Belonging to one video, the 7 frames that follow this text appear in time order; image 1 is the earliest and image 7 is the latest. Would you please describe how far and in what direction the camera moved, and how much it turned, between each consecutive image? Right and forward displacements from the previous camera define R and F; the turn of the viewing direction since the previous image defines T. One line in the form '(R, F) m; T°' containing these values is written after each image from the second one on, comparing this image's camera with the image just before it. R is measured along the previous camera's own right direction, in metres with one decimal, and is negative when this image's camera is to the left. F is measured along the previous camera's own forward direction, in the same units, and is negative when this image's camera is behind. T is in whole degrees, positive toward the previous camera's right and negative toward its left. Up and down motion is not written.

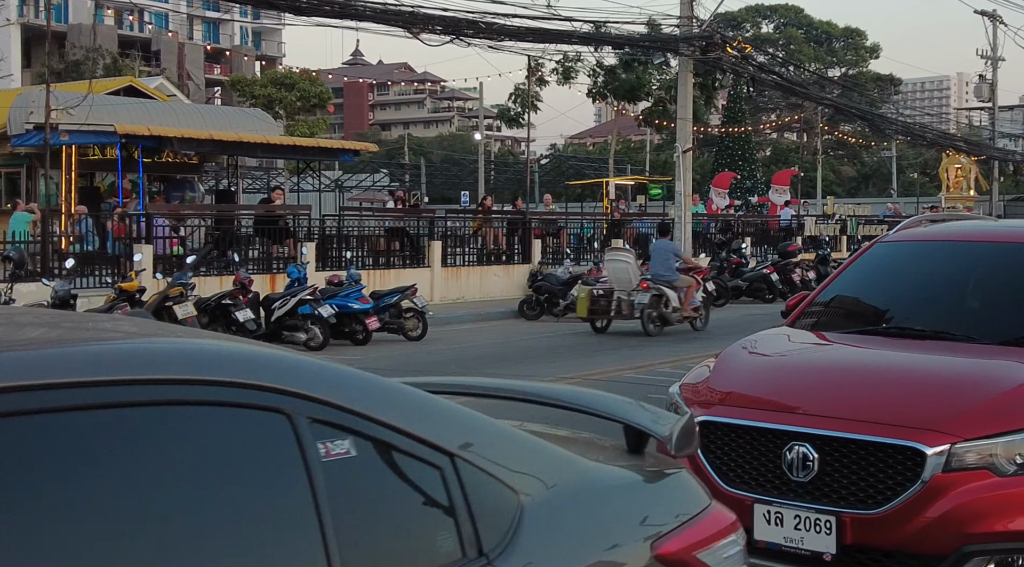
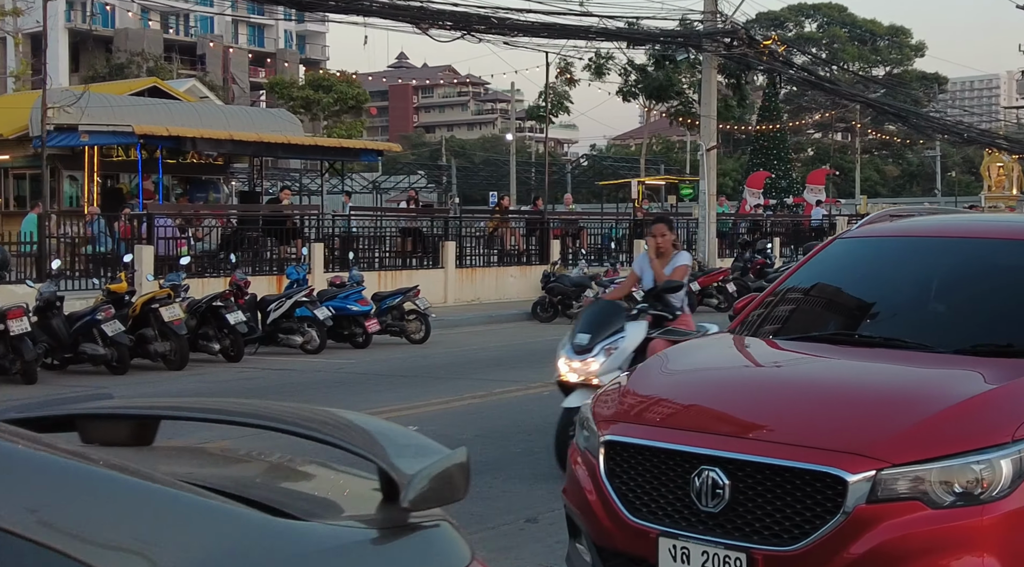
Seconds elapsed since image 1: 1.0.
(+0.5, +0.4) m; -2°
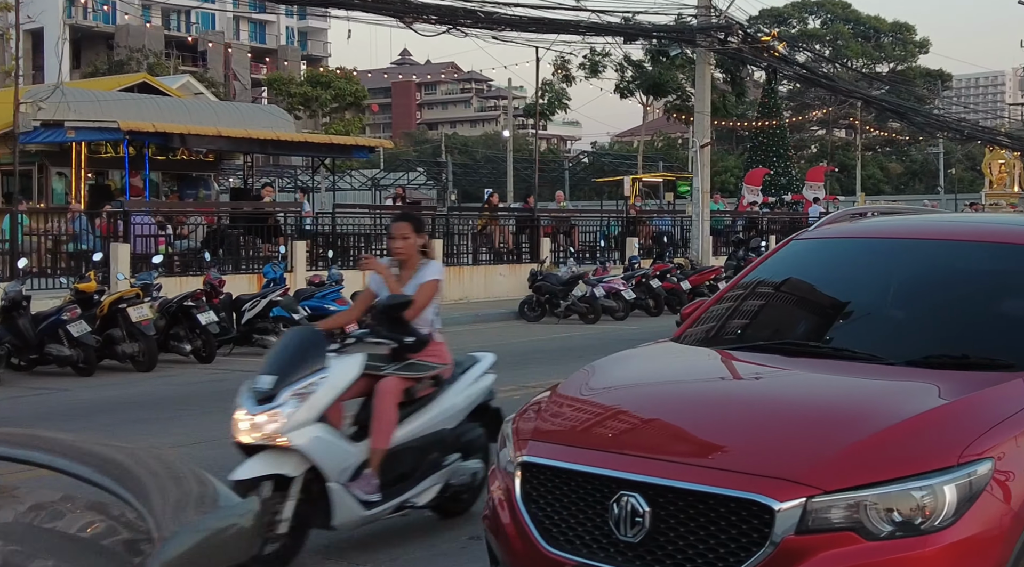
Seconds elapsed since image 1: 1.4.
(+0.3, +0.3) m; 0°
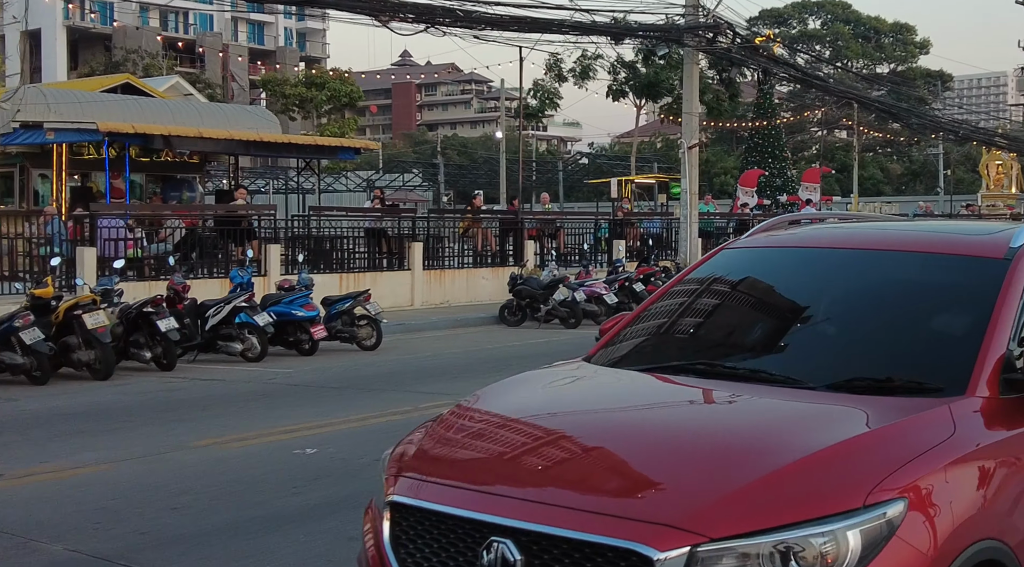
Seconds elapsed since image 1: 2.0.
(+0.4, +0.3) m; 0°
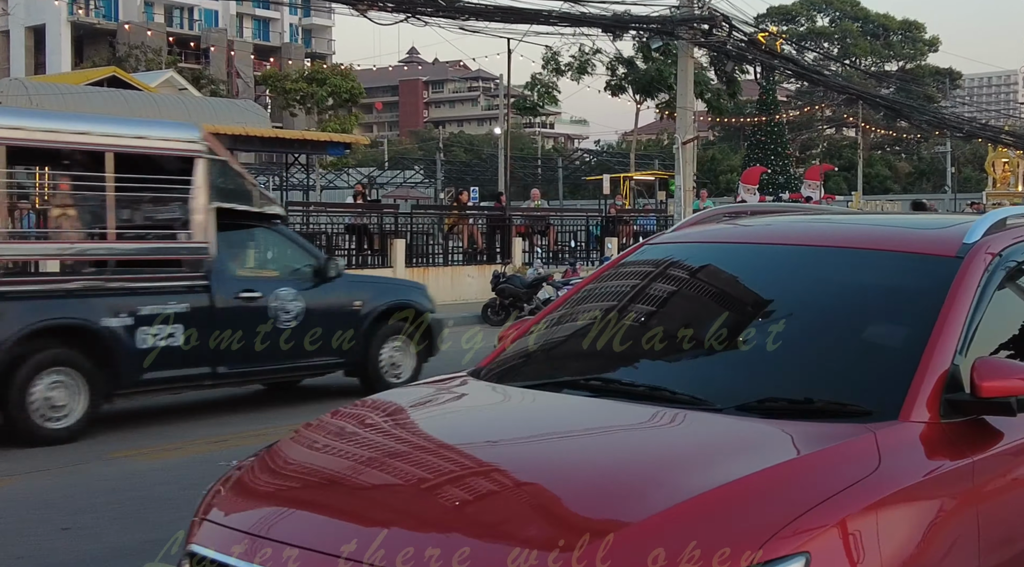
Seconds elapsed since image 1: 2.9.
(+0.4, +0.5) m; 0°
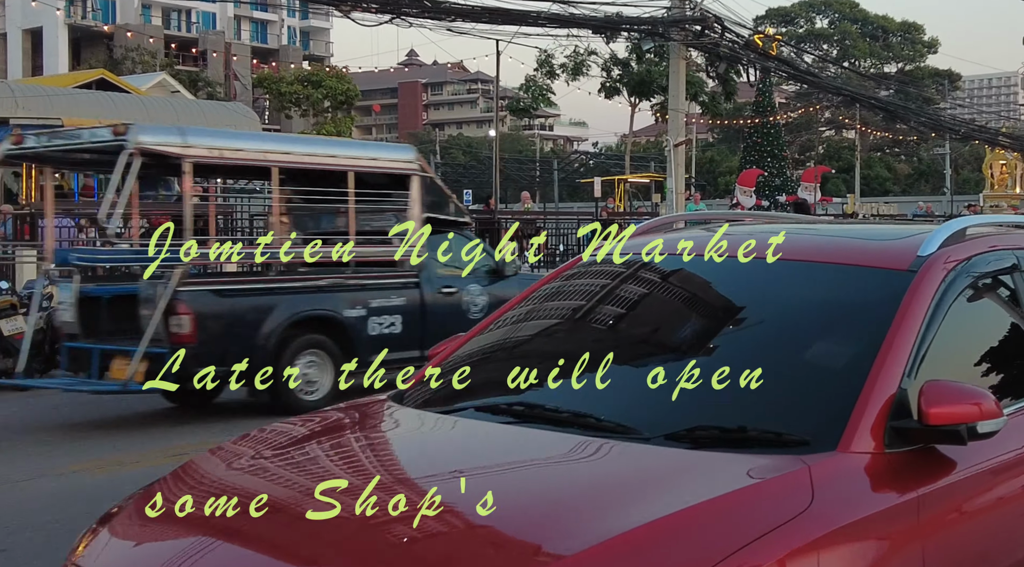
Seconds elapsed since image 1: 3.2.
(+0.2, +0.2) m; 0°
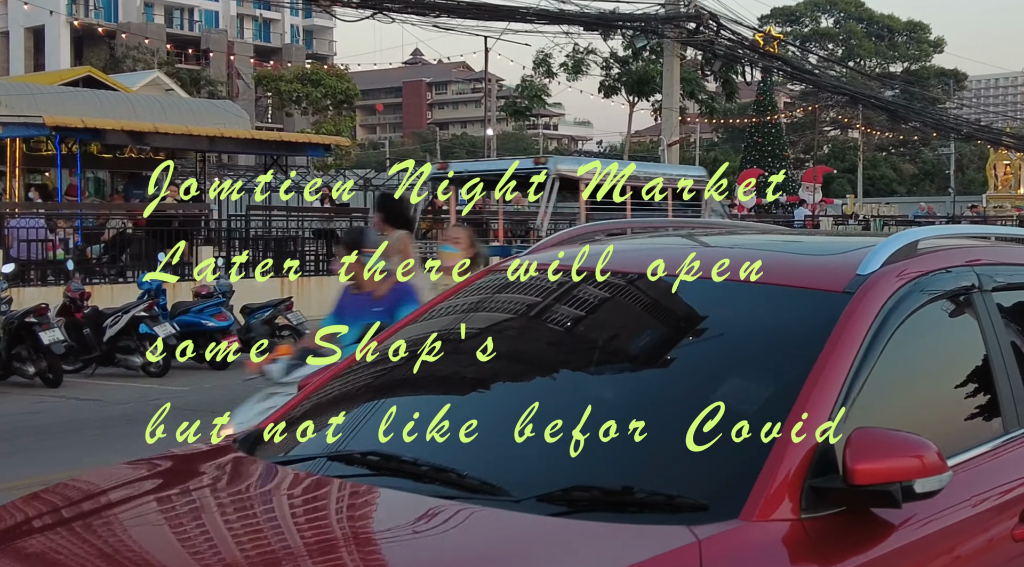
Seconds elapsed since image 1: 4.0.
(+0.3, +0.4) m; 0°
